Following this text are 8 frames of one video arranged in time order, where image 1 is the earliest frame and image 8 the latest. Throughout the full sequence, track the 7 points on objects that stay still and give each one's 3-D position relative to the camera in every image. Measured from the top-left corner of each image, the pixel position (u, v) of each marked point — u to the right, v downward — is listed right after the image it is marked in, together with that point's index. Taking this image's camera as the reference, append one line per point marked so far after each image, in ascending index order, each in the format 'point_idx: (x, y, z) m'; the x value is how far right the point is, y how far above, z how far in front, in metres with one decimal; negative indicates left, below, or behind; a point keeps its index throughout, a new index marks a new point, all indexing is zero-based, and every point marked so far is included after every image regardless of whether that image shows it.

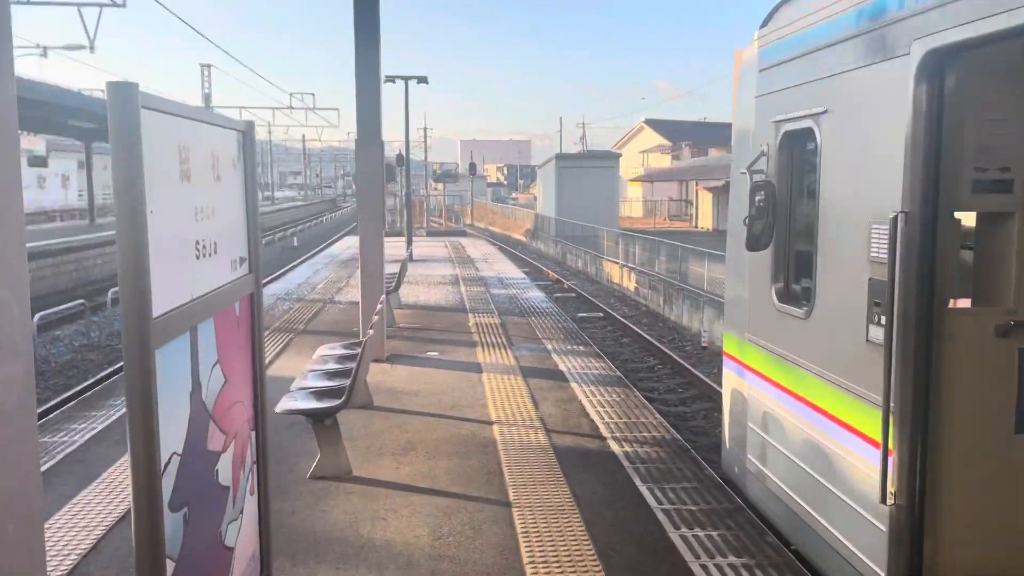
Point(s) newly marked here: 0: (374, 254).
0: (-1.3, +0.3, +7.8) m
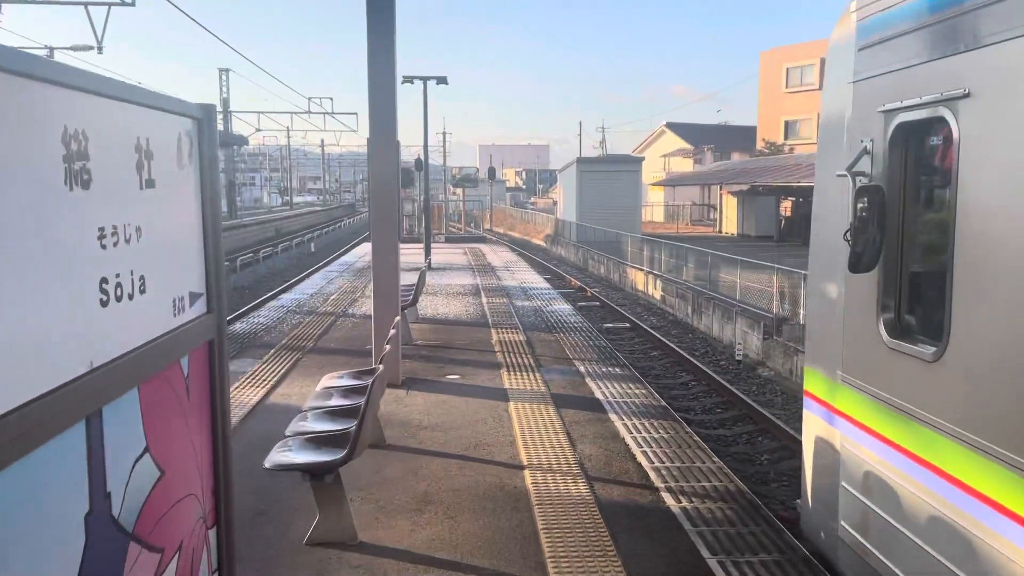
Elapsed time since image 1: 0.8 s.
0: (-1.1, +0.2, +7.0) m
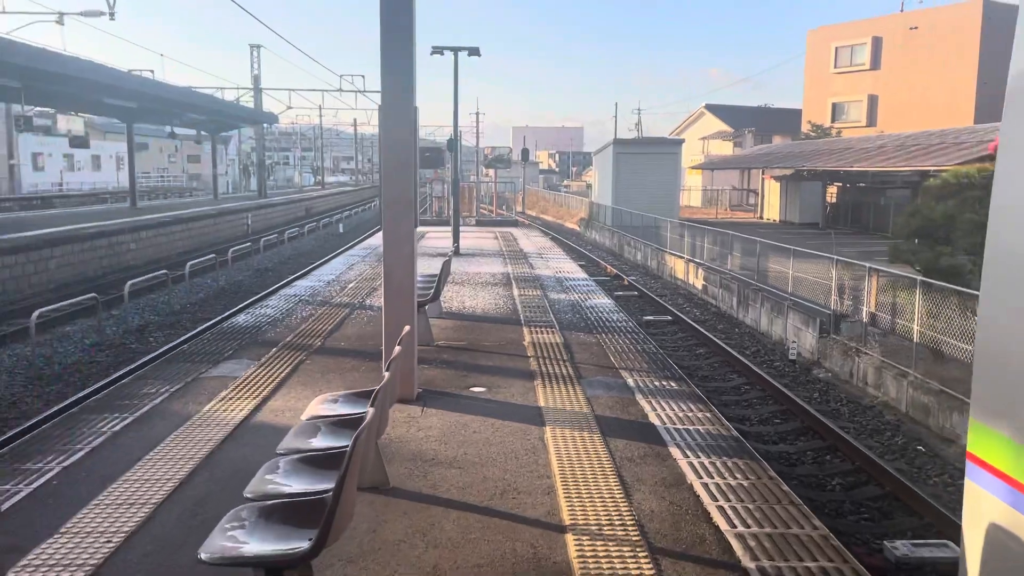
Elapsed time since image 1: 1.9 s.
0: (-0.8, +0.2, +5.9) m
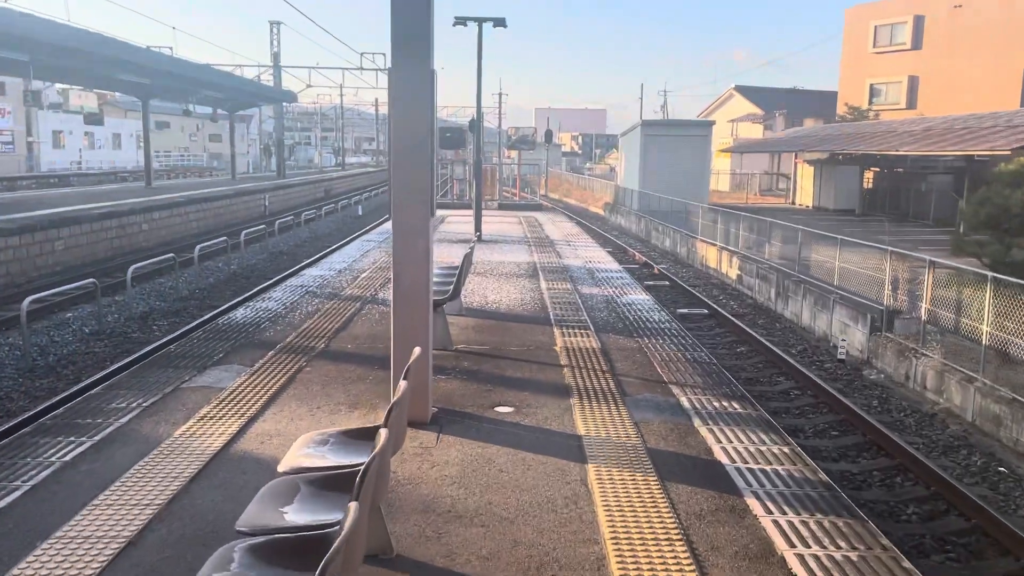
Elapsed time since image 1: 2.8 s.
0: (-0.6, +0.2, +4.9) m
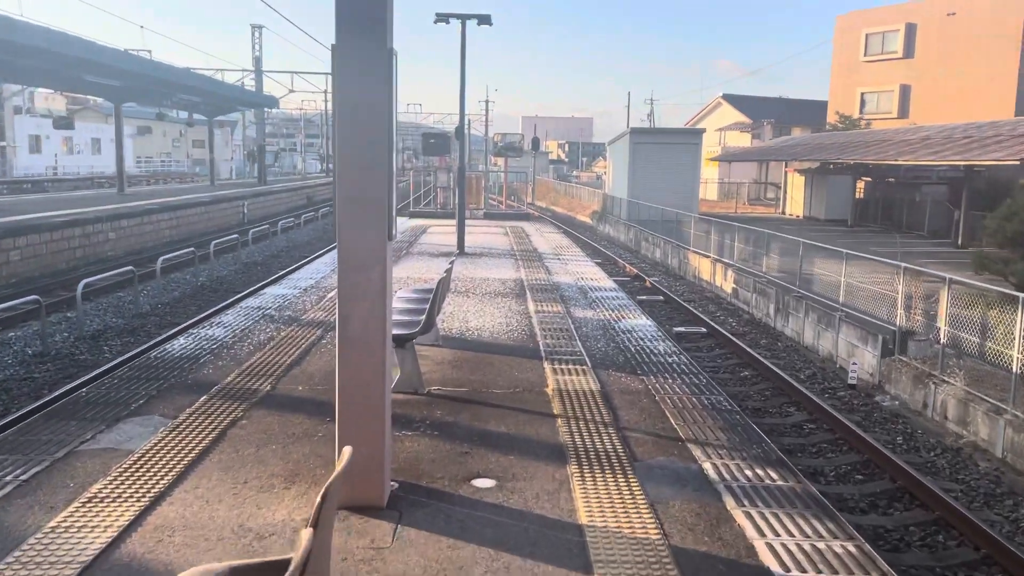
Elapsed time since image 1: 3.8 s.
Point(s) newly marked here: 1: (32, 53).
0: (-0.7, 0.0, +3.8) m
1: (-10.6, +5.2, +18.1) m
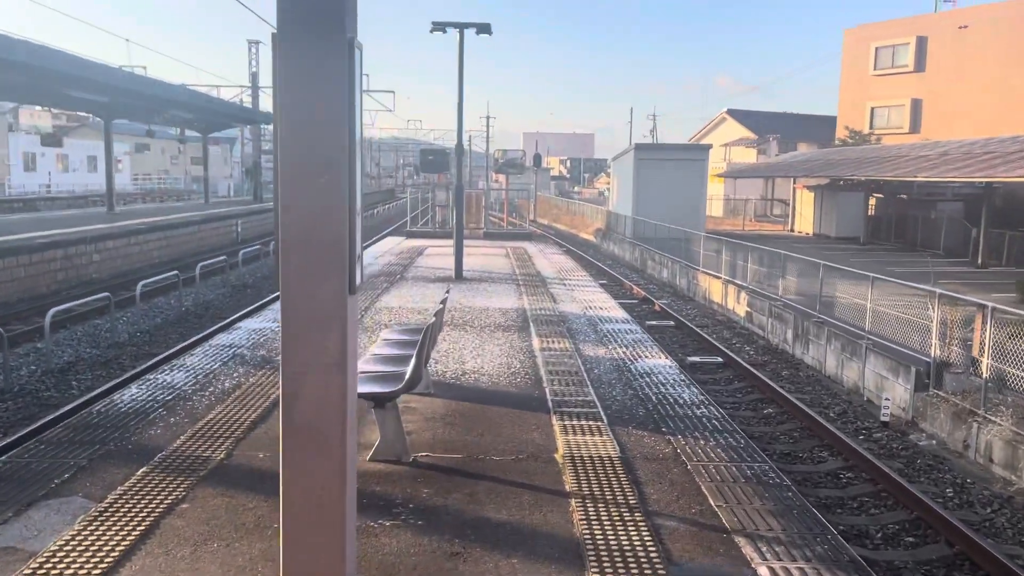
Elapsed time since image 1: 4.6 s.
0: (-0.7, -0.2, +2.8) m
1: (-10.6, +4.7, +17.4) m
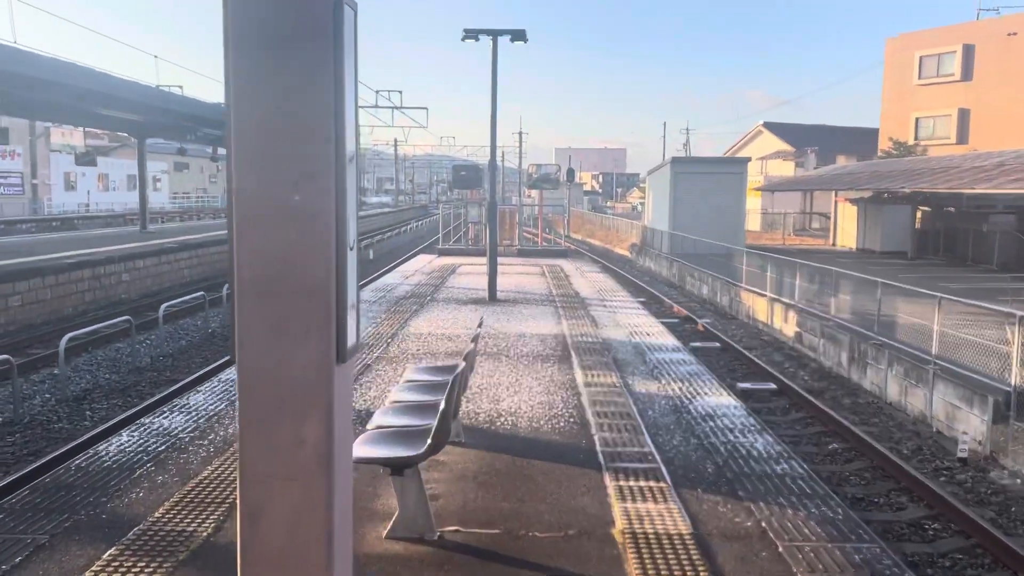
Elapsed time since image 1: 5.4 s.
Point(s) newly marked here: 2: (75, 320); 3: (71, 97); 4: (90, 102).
0: (-0.5, -0.4, +2.0) m
1: (-9.9, +4.2, +17.0) m
2: (-8.9, -0.7, +16.4) m
3: (-9.9, +4.3, +18.0) m
4: (-9.9, +4.3, +18.8) m
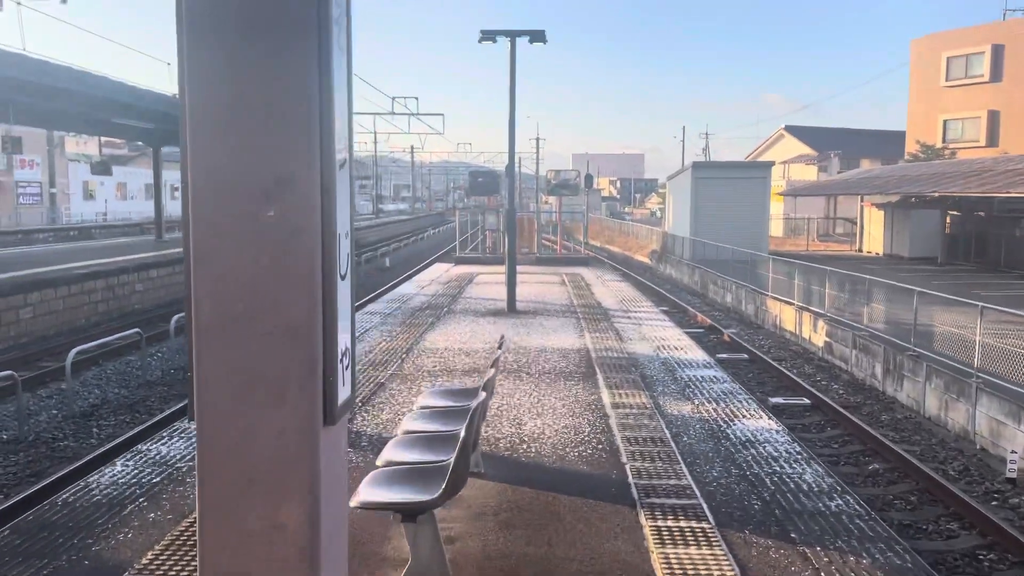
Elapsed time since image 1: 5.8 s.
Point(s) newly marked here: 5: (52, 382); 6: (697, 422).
0: (-0.4, -0.4, +1.6) m
1: (-9.5, +4.0, +16.8) m
2: (-8.5, -0.9, +16.2) m
3: (-9.5, +4.1, +17.8) m
4: (-9.4, +4.1, +18.6) m
5: (-7.0, -1.4, +12.3) m
6: (+1.4, -1.0, +6.2) m
